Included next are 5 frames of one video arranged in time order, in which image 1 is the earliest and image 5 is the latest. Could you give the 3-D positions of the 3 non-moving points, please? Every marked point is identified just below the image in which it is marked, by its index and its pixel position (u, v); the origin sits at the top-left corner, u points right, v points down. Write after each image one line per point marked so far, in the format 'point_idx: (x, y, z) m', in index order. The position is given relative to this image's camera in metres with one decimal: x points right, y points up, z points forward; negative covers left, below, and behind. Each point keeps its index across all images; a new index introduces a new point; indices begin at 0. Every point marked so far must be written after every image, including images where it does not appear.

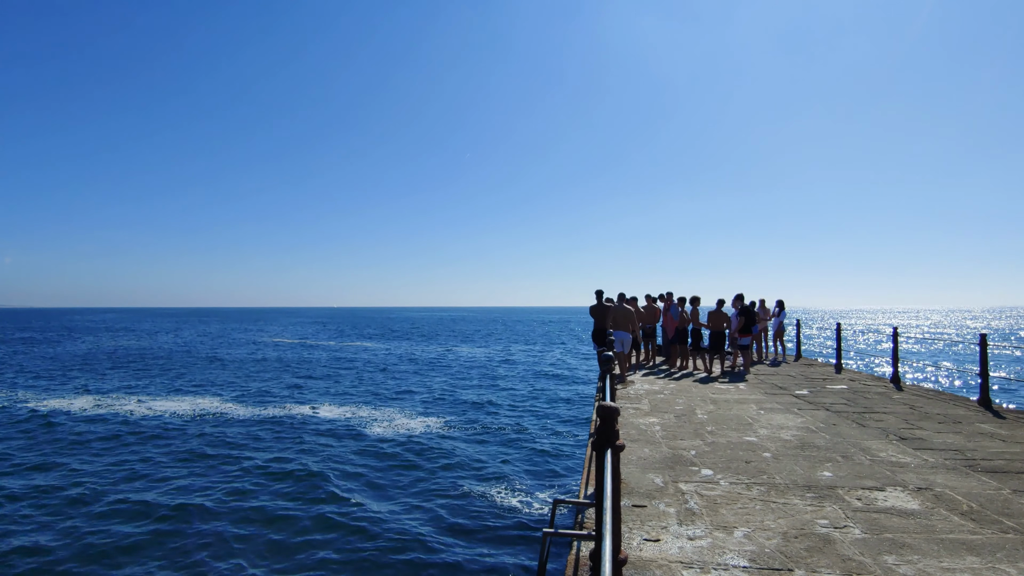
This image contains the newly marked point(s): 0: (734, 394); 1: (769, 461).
0: (+2.9, -1.4, +9.0) m
1: (+2.6, -1.7, +6.7) m
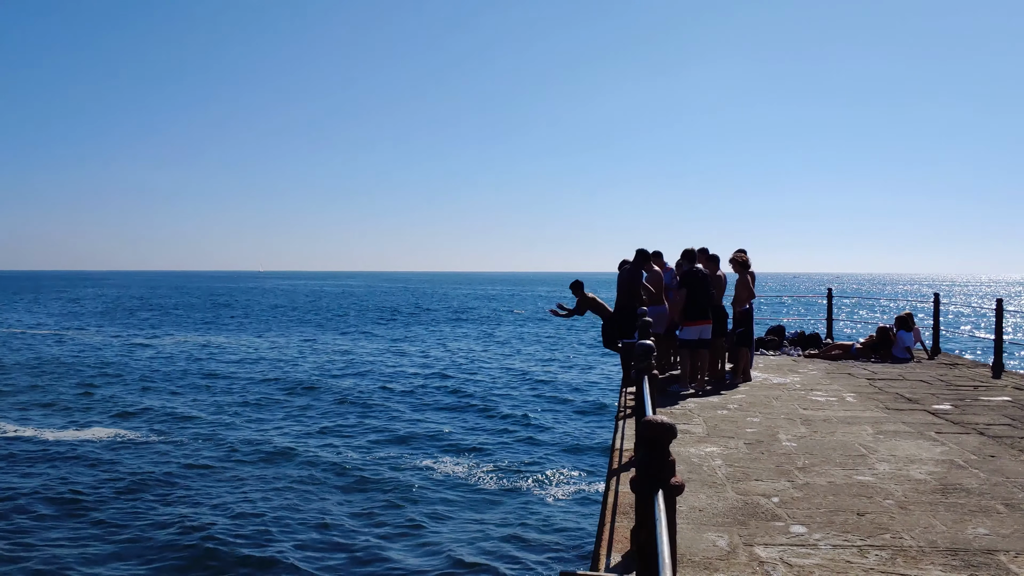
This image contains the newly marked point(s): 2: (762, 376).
0: (+3.1, -1.1, +6.7) m
1: (+2.6, -1.5, +4.5) m
2: (+3.0, -0.9, +8.0) m
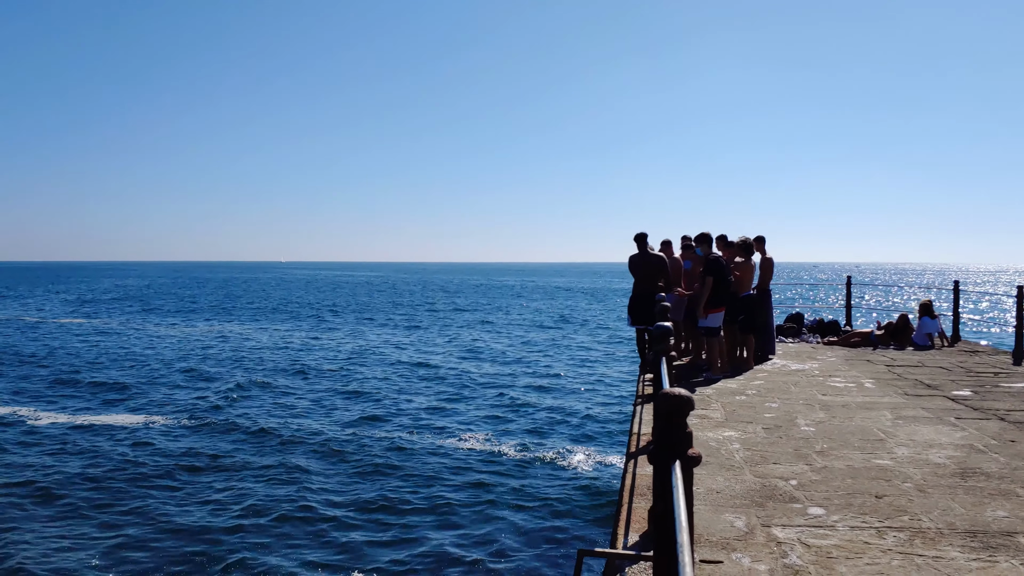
0: (+3.3, -1.0, +6.8) m
1: (+2.7, -1.4, +4.5) m
2: (+3.2, -0.8, +8.0) m
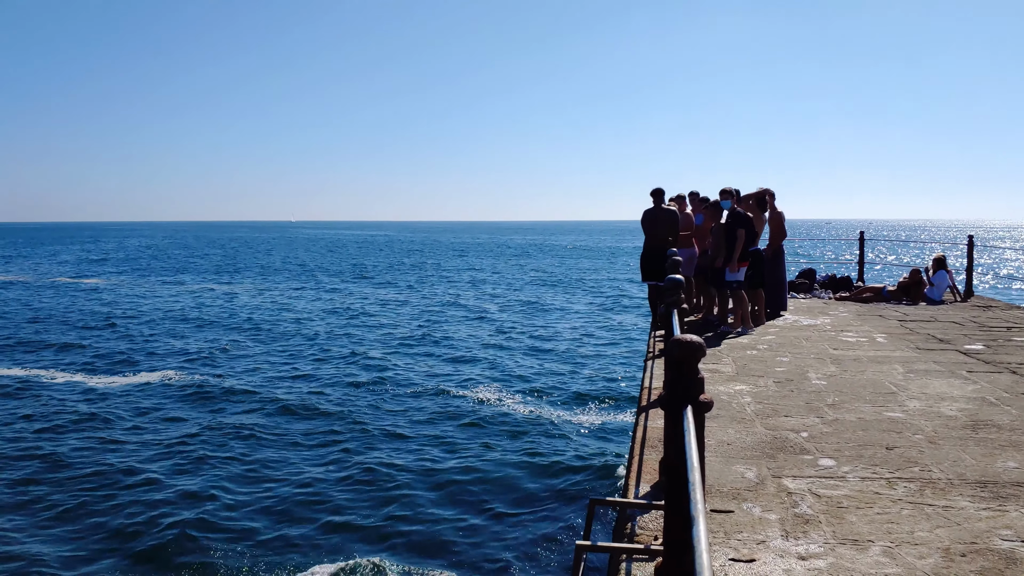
0: (+3.4, -0.6, +6.8) m
1: (+2.8, -1.1, +4.6) m
2: (+3.3, -0.4, +8.0) m
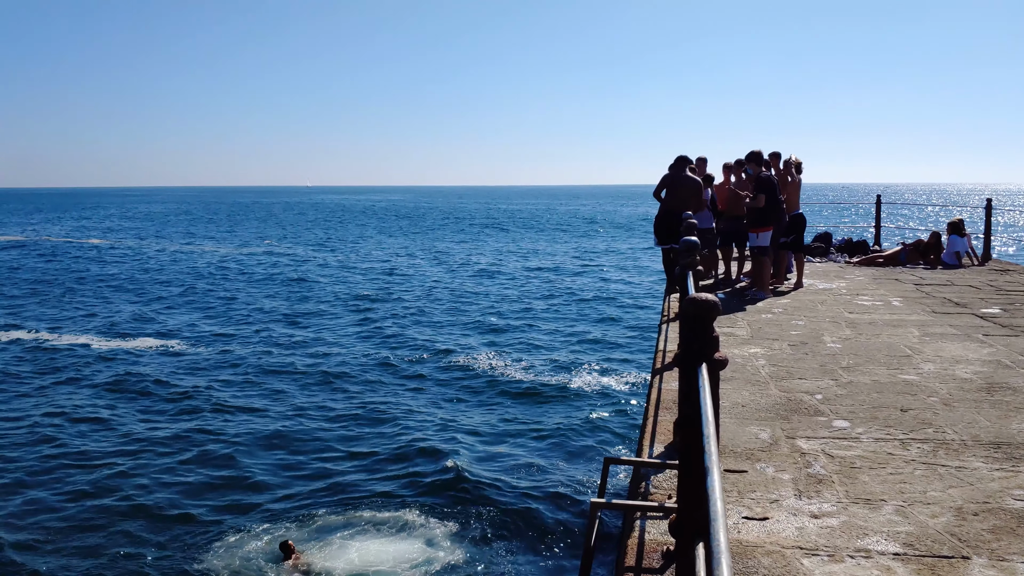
0: (+3.6, -0.3, +6.8) m
1: (+2.9, -0.8, +4.6) m
2: (+3.5, 0.0, +8.0) m
